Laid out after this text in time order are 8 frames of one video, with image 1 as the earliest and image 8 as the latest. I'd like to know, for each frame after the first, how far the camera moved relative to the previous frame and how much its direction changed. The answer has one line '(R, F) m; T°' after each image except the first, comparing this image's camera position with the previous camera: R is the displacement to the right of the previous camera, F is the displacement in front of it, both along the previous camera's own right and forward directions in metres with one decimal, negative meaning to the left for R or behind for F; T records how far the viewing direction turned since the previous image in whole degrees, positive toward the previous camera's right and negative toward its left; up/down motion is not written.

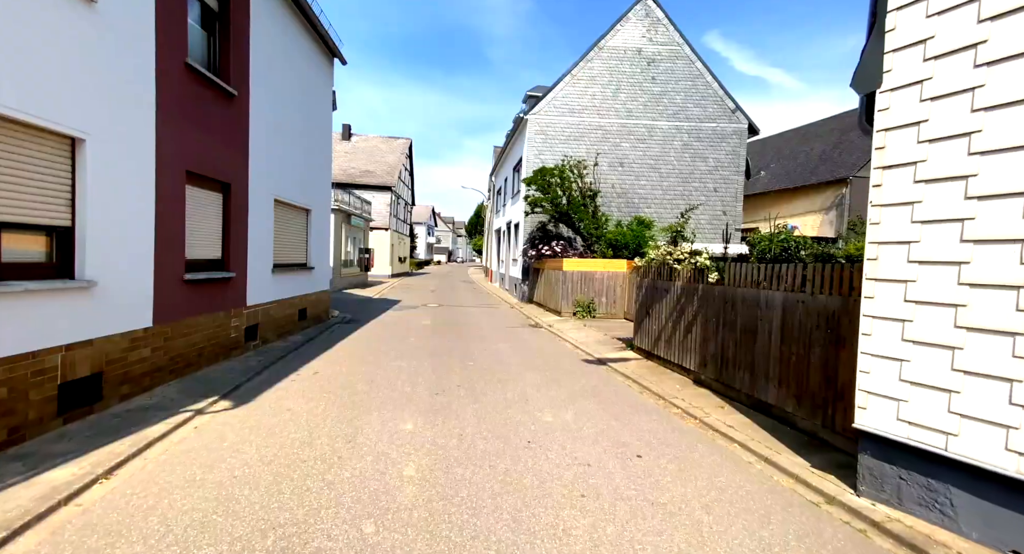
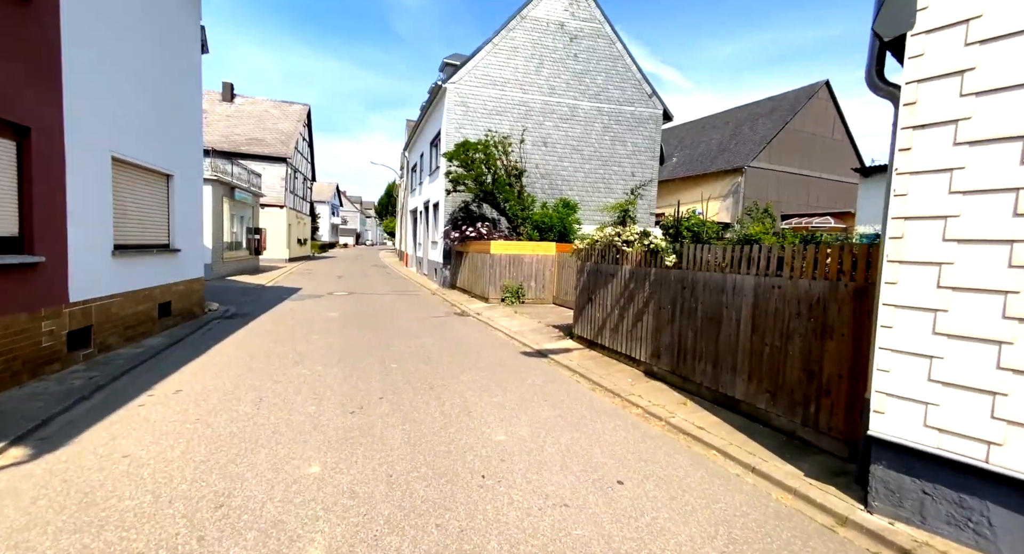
(-0.3, +1.2) m; +11°
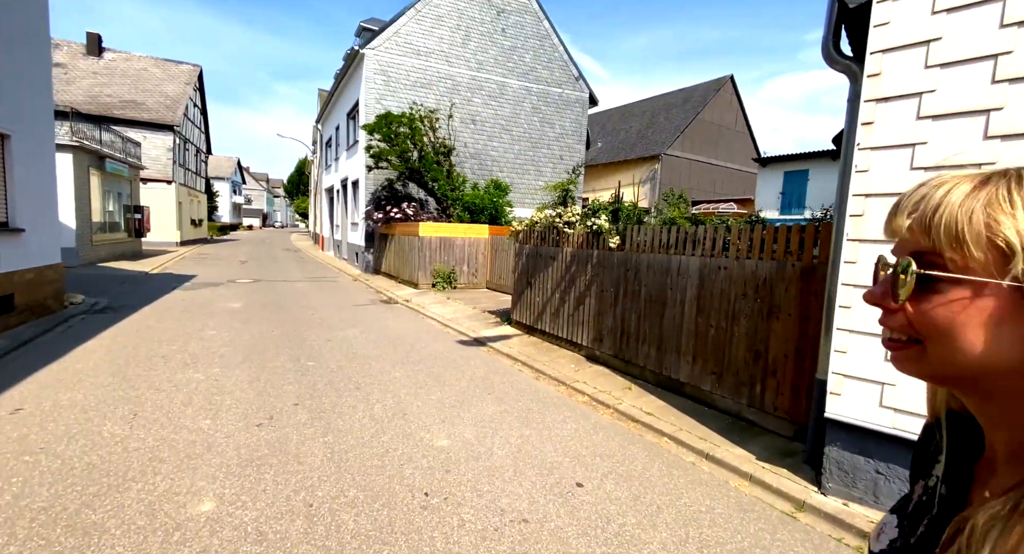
(-0.1, +0.5) m; +9°
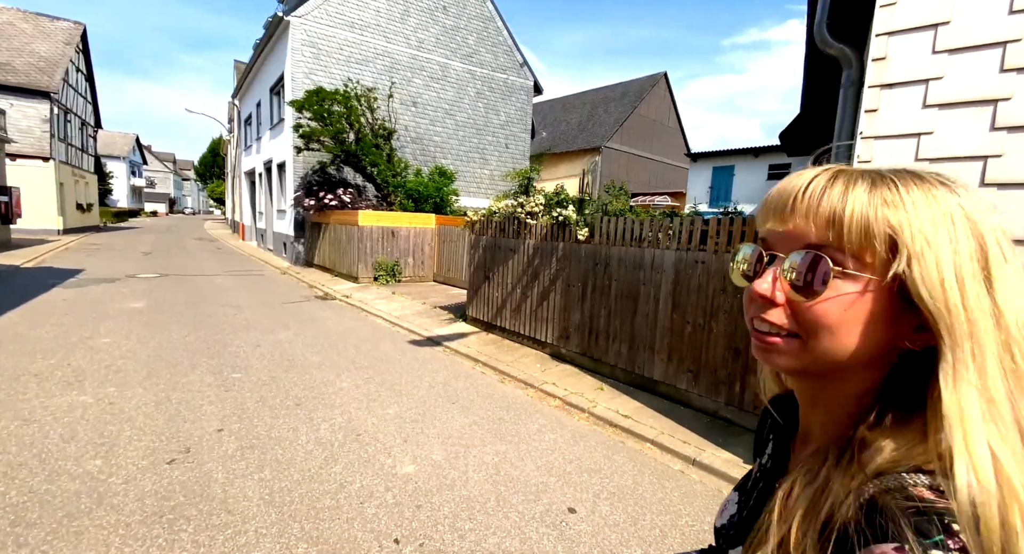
(-0.3, +0.5) m; +8°
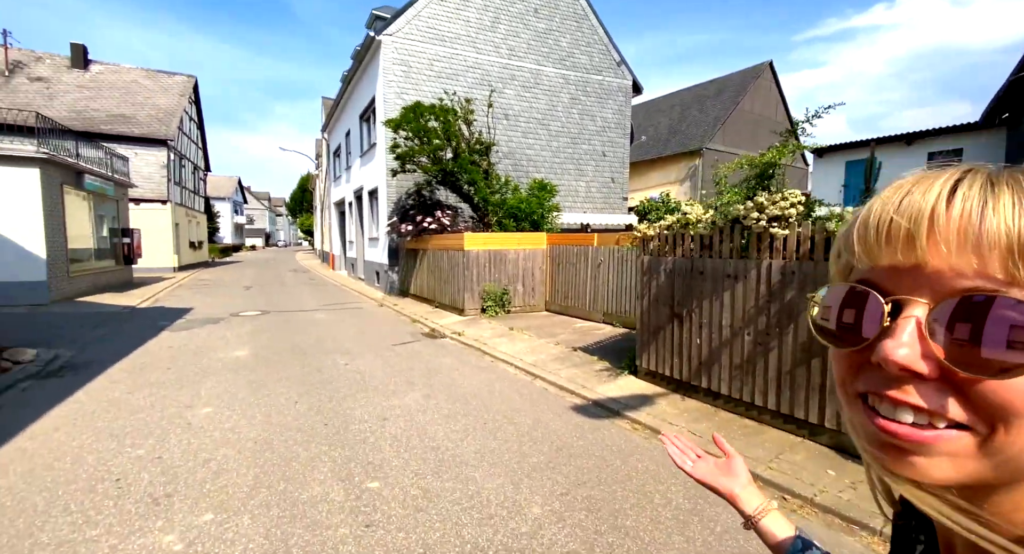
(-1.3, +1.6) m; -8°
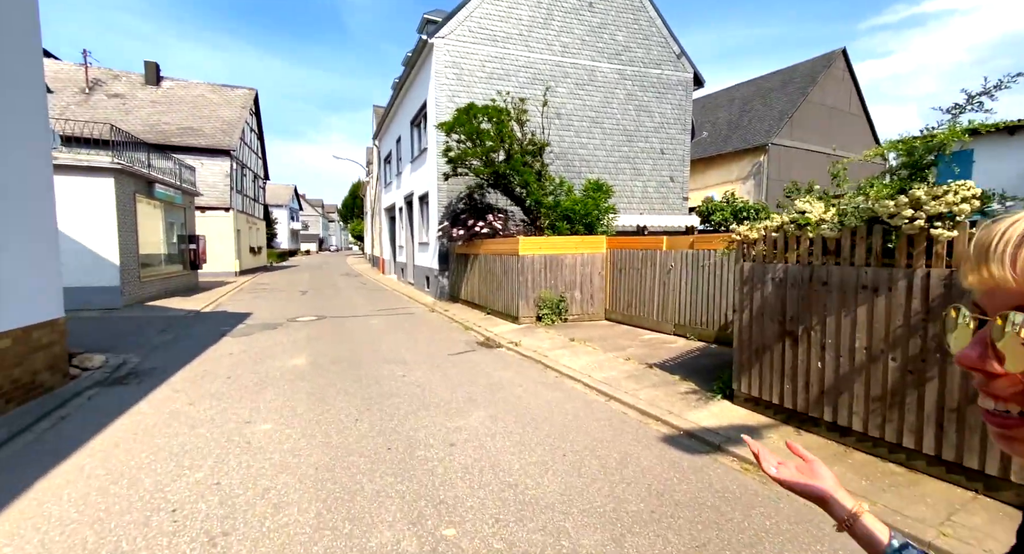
(-0.3, +0.5) m; -5°
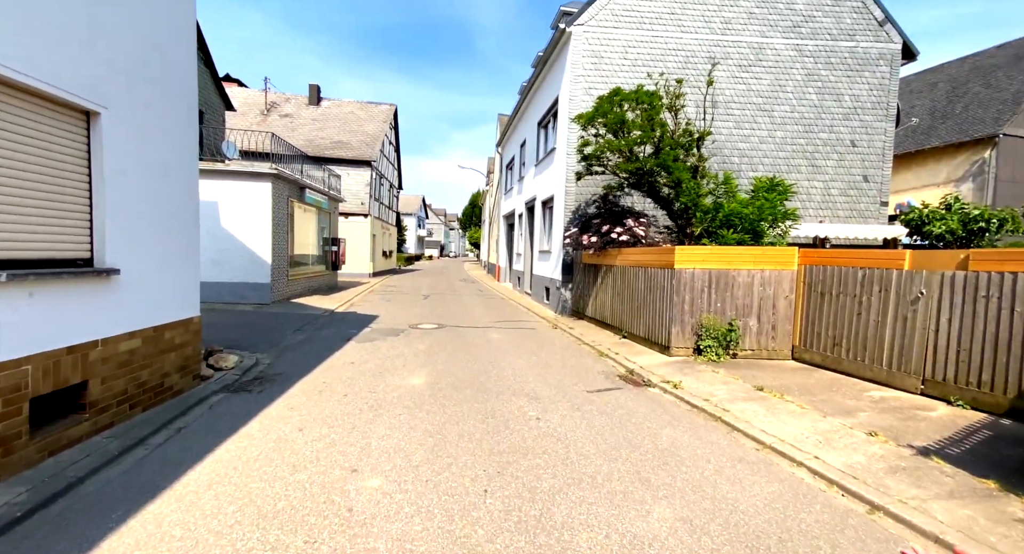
(-0.7, +1.5) m; -14°
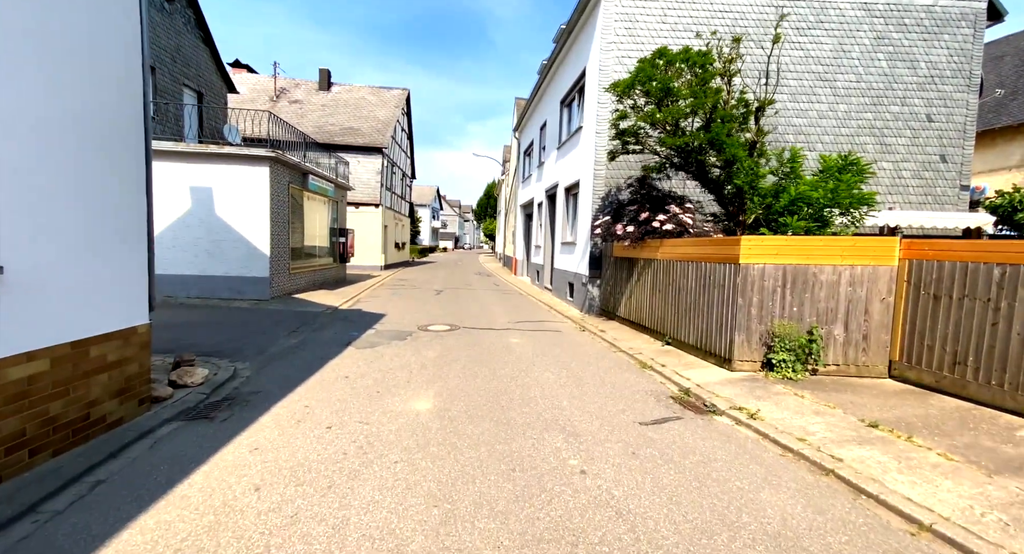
(-0.2, +1.4) m; -2°
